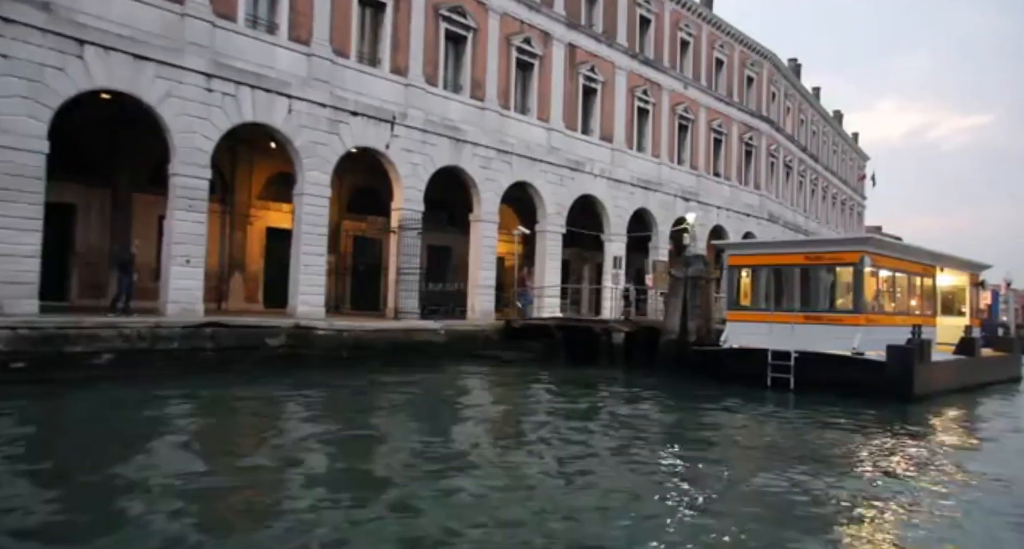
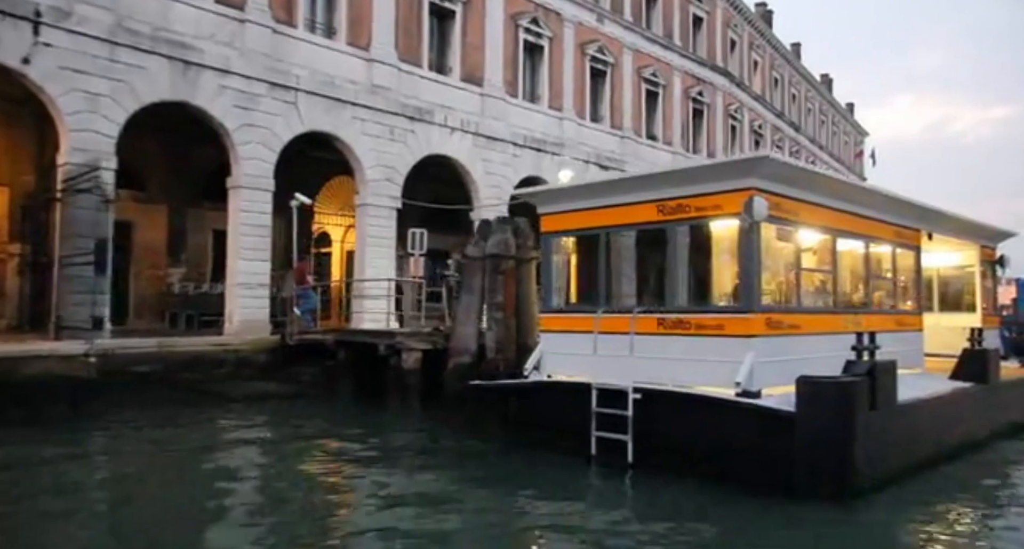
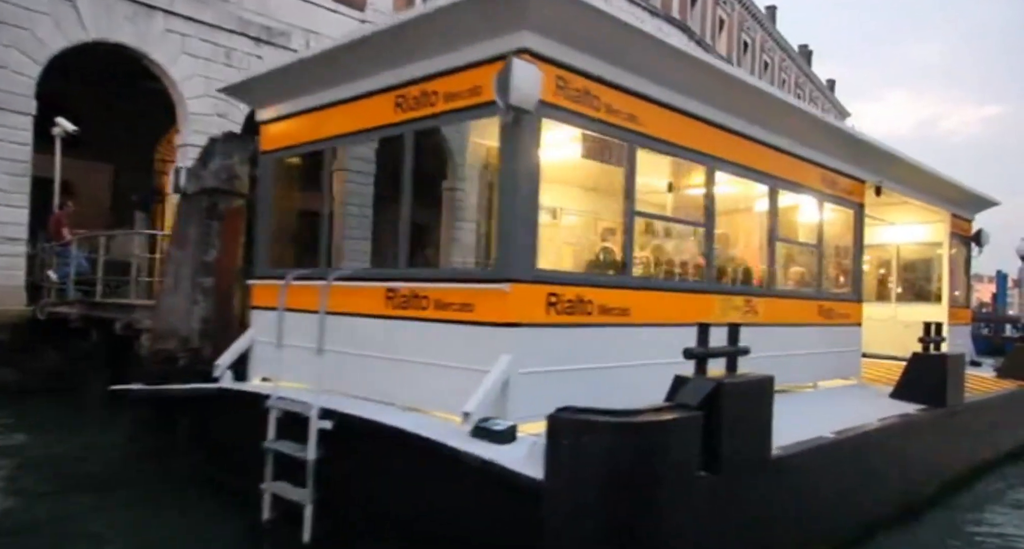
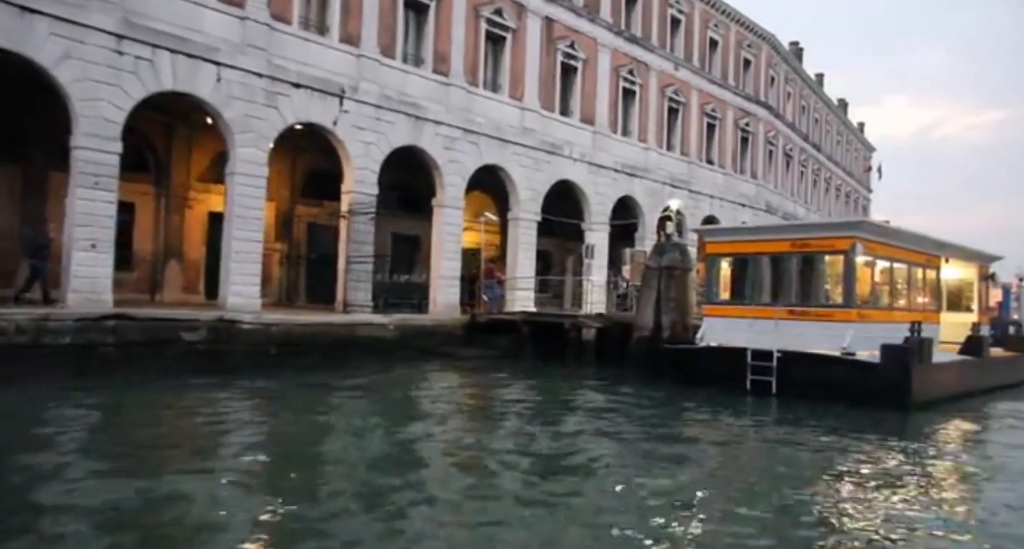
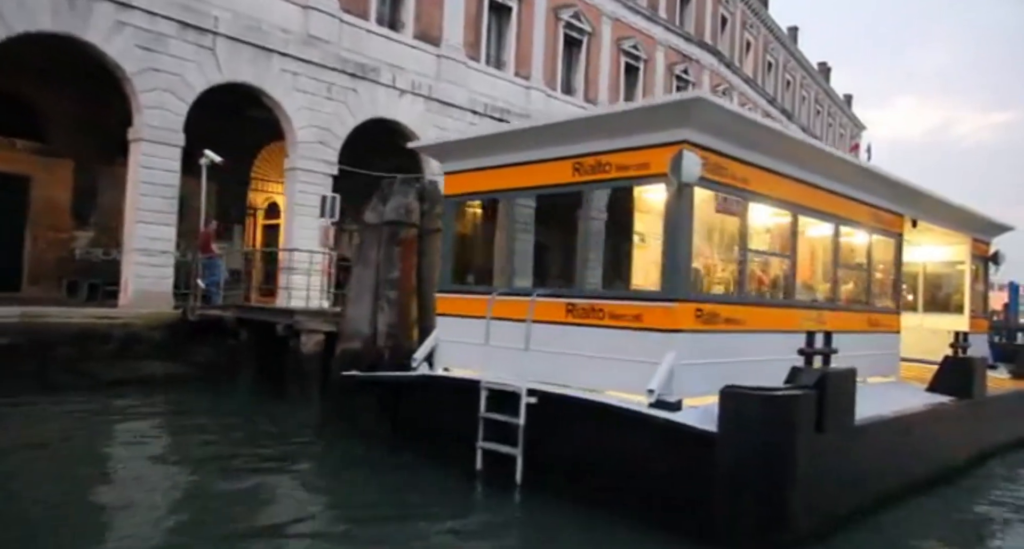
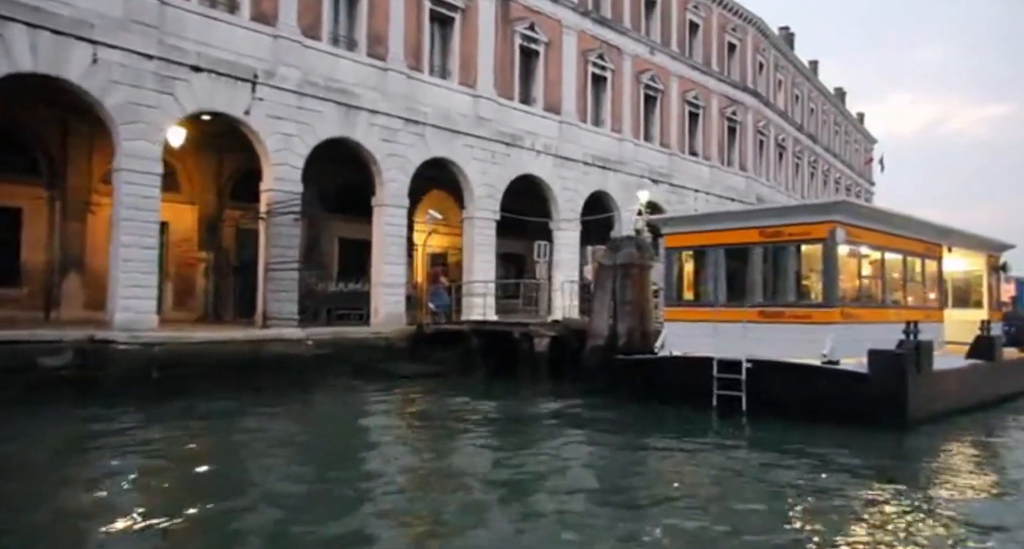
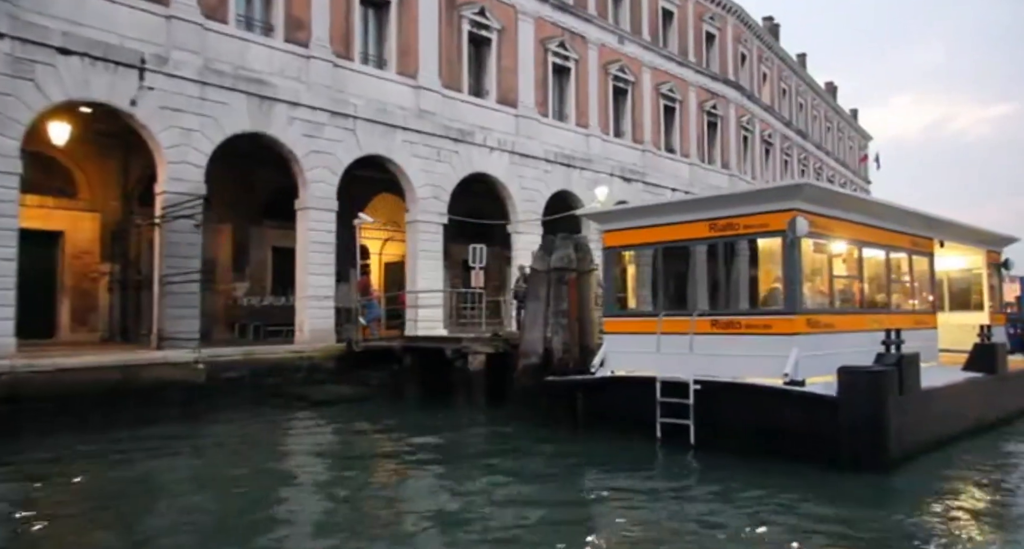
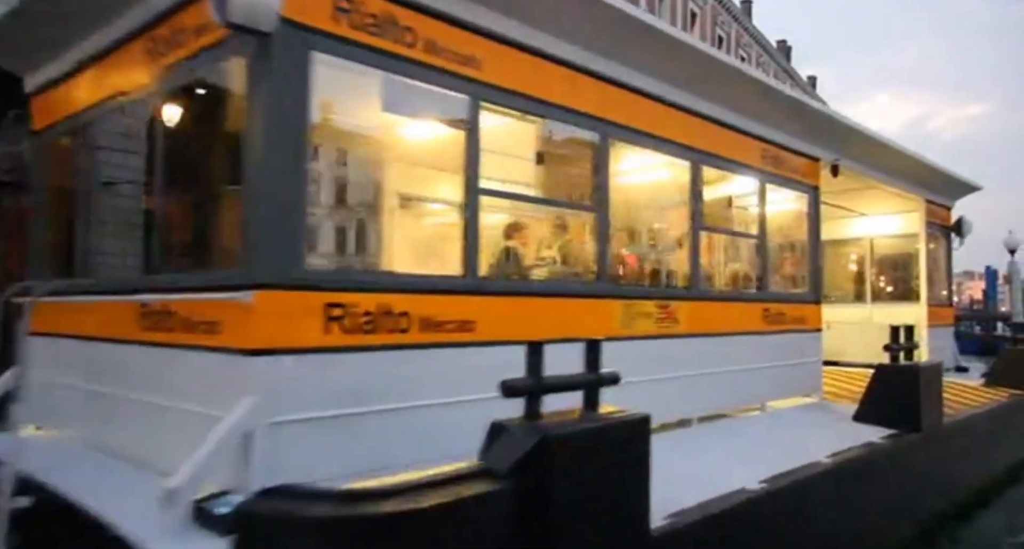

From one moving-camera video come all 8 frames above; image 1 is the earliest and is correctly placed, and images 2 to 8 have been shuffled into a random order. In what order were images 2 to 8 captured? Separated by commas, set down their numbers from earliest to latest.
4, 6, 7, 2, 5, 3, 8
